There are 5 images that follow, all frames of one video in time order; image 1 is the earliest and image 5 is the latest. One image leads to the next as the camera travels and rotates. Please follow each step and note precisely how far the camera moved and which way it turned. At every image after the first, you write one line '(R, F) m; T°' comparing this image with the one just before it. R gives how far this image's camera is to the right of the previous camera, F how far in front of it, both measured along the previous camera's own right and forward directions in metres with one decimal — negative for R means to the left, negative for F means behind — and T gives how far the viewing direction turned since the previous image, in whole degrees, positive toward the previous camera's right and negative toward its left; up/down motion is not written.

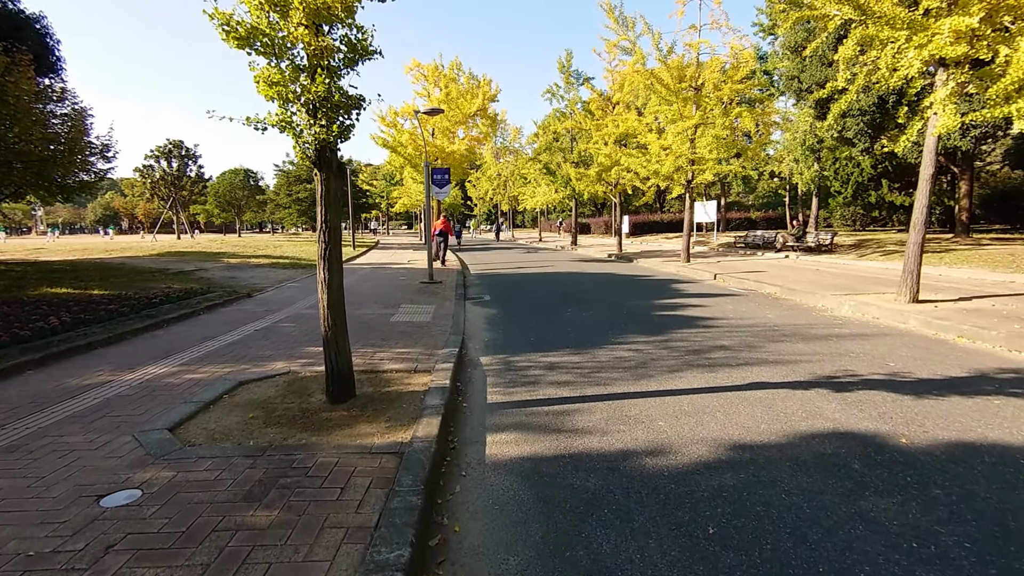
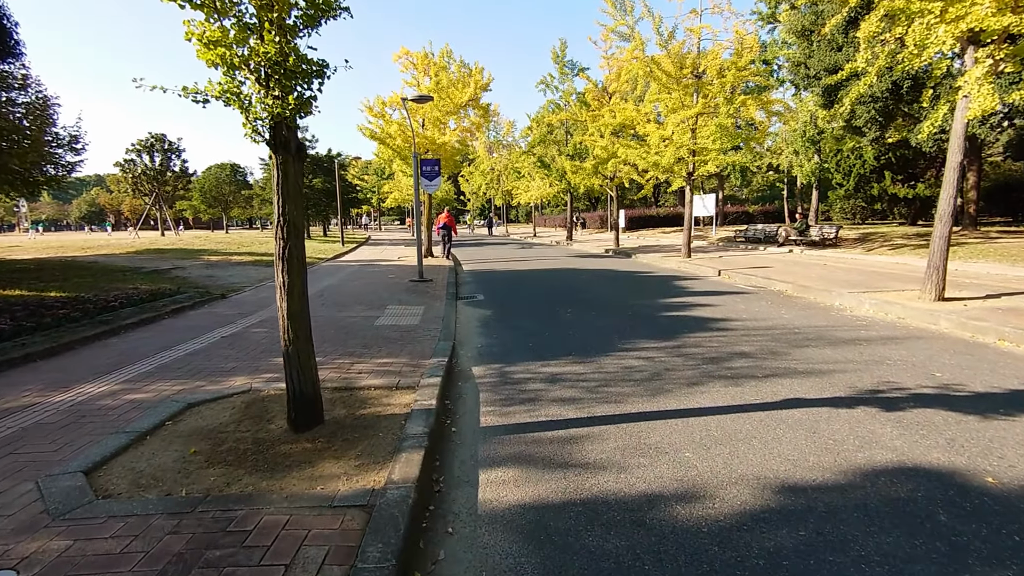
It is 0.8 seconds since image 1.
(0.0, +0.8) m; +1°
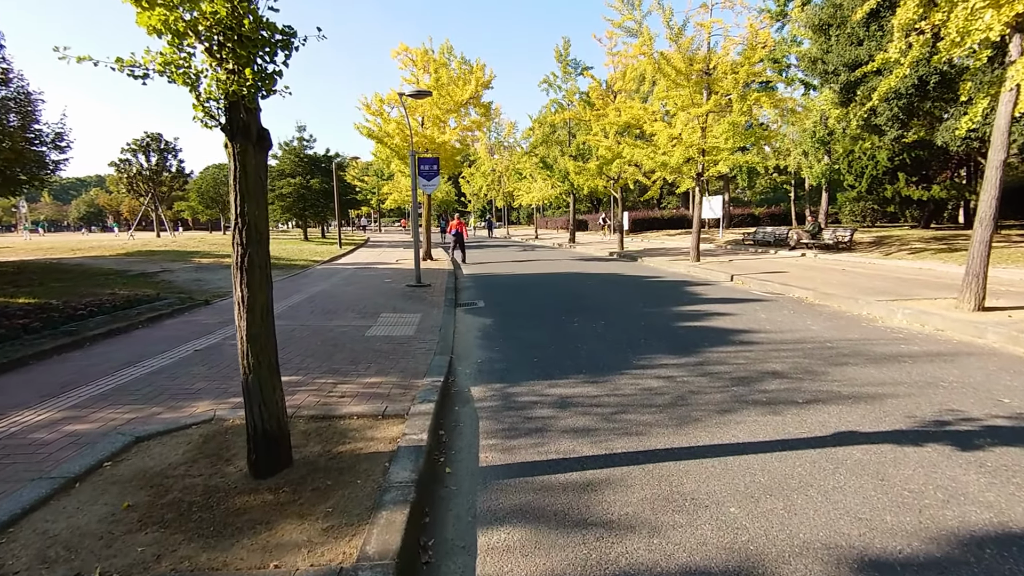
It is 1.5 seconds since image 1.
(0.0, +0.7) m; 0°
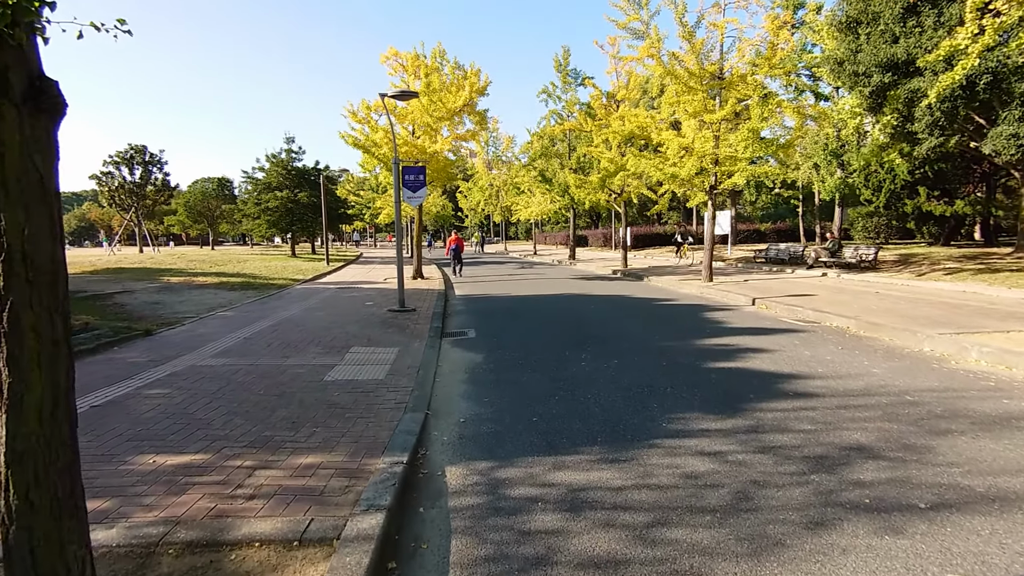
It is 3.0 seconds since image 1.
(+0.1, +1.5) m; 0°
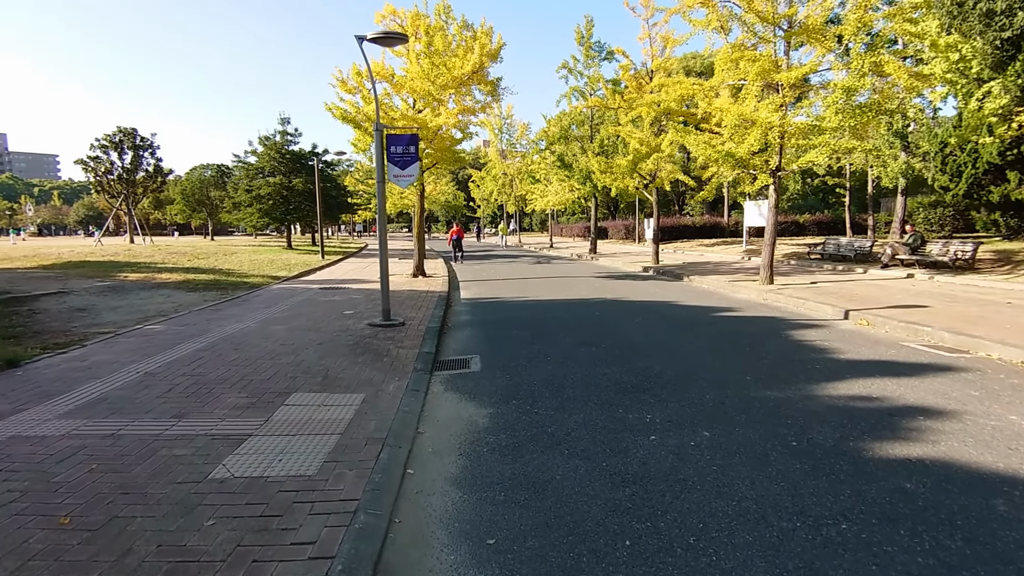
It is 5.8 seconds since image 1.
(-0.1, +2.8) m; -1°
